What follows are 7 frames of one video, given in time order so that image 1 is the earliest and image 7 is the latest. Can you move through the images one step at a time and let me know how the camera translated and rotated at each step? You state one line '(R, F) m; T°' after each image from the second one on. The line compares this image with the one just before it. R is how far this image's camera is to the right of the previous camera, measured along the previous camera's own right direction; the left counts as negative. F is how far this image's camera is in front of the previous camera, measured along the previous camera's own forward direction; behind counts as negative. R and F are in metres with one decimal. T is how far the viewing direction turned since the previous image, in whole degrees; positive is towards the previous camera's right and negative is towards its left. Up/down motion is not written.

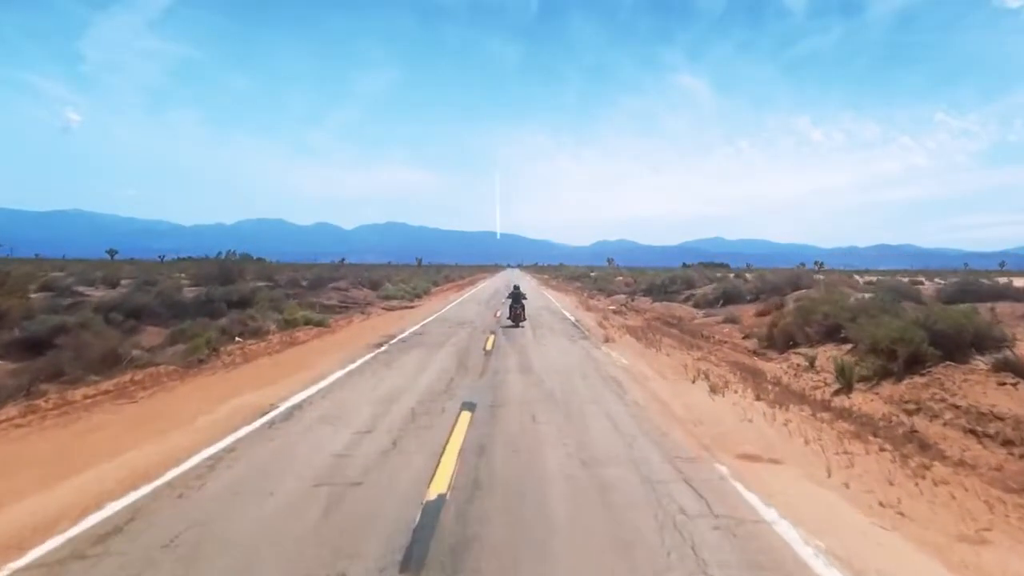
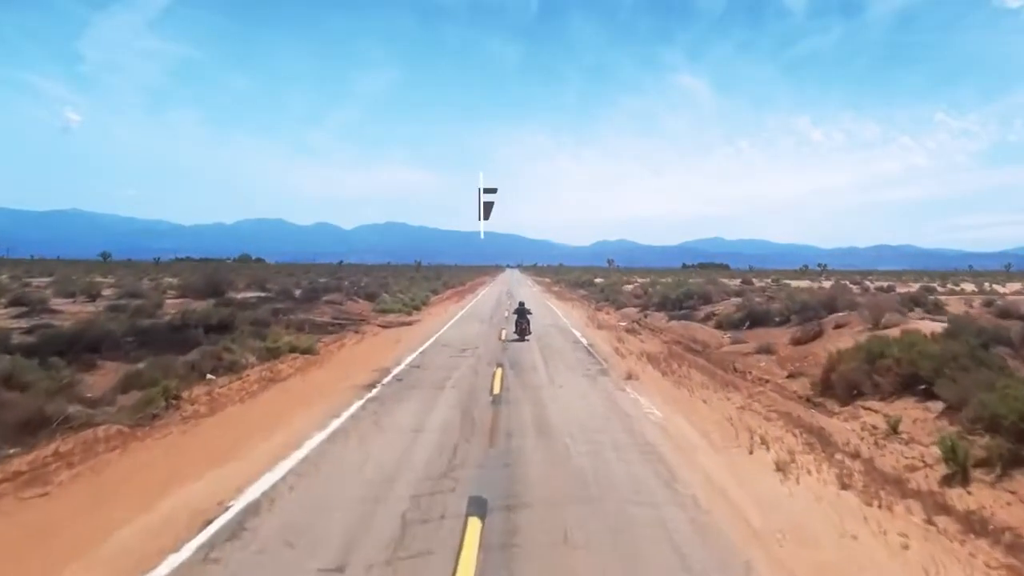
(-0.1, +1.4) m; 0°
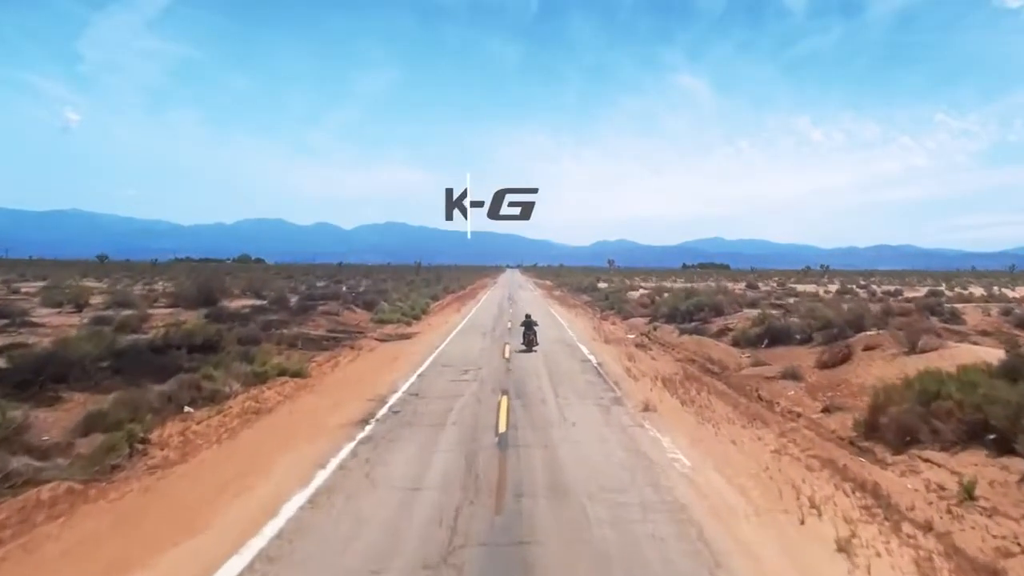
(-0.1, +0.9) m; 0°
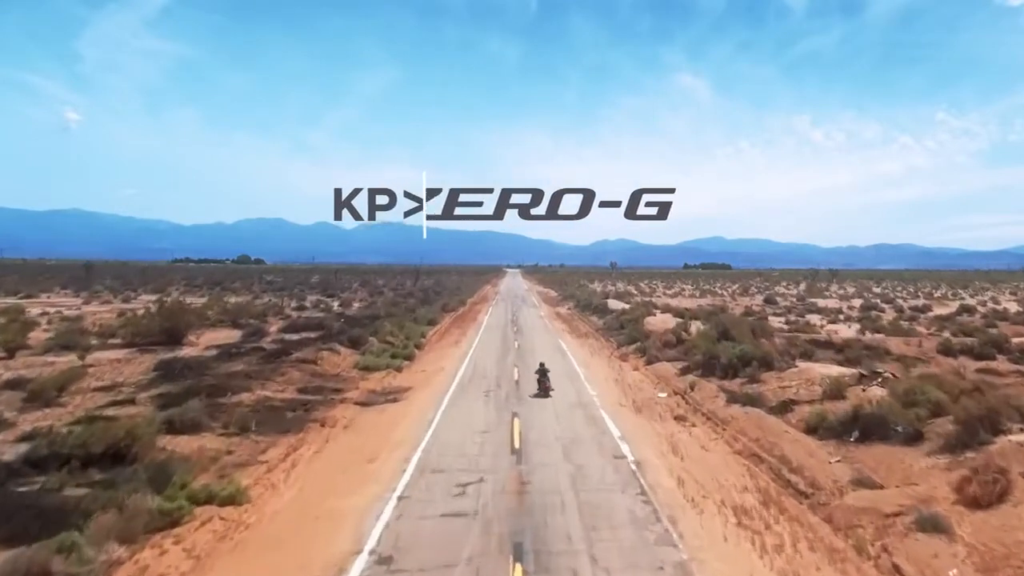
(-0.2, +3.4) m; 0°
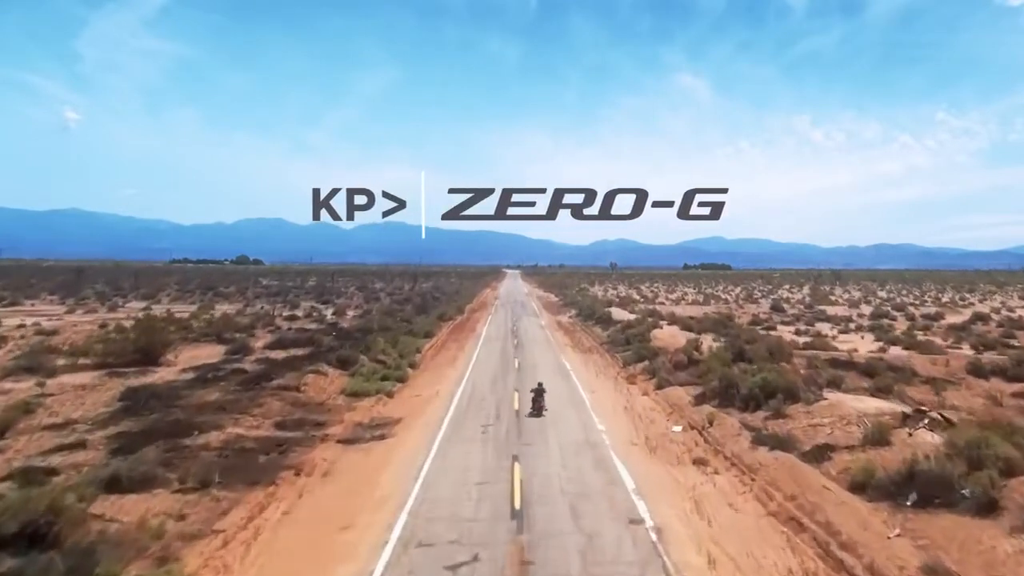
(0.0, +1.6) m; 0°
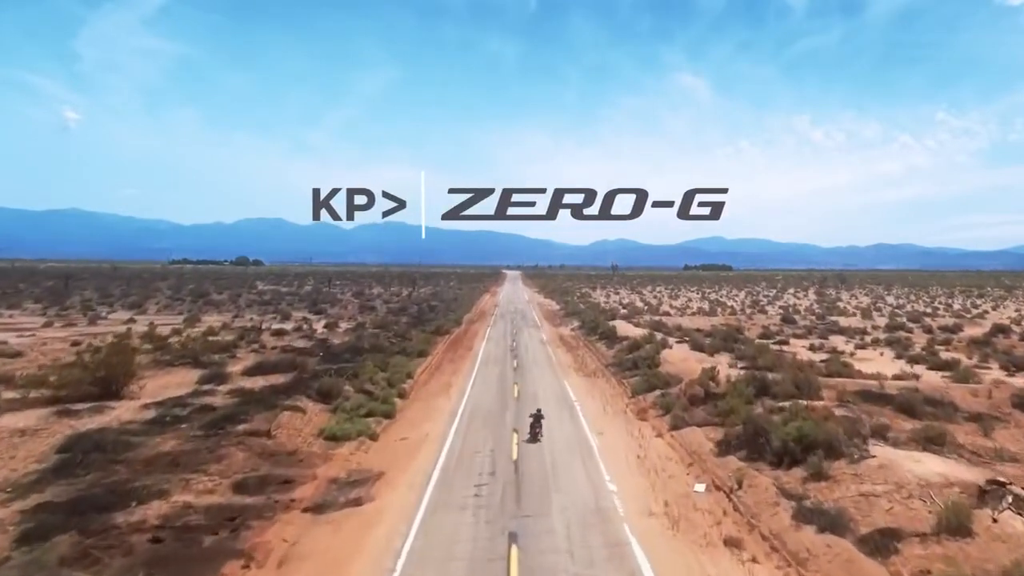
(+0.1, +2.1) m; 0°
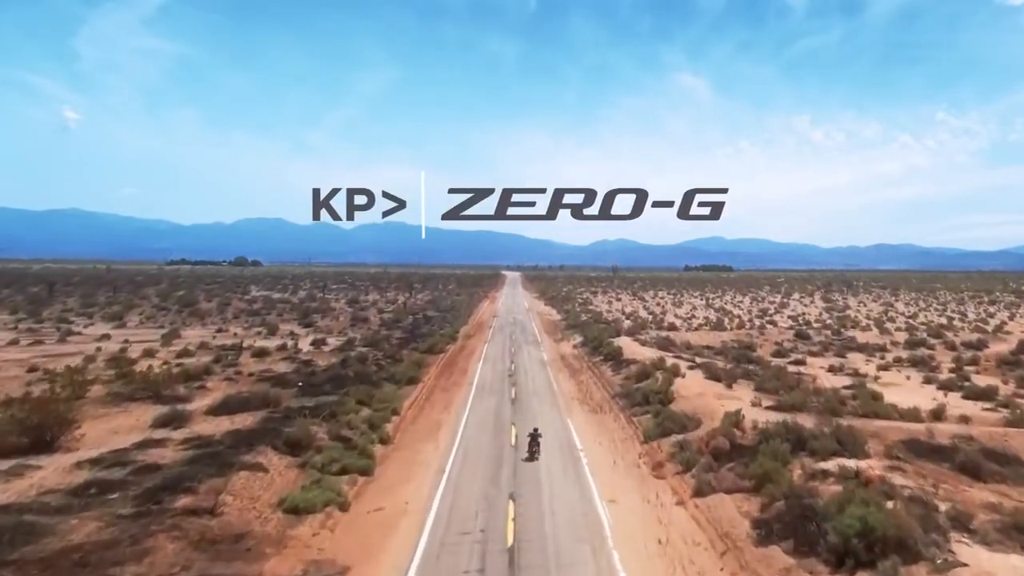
(+0.1, +2.7) m; 0°
